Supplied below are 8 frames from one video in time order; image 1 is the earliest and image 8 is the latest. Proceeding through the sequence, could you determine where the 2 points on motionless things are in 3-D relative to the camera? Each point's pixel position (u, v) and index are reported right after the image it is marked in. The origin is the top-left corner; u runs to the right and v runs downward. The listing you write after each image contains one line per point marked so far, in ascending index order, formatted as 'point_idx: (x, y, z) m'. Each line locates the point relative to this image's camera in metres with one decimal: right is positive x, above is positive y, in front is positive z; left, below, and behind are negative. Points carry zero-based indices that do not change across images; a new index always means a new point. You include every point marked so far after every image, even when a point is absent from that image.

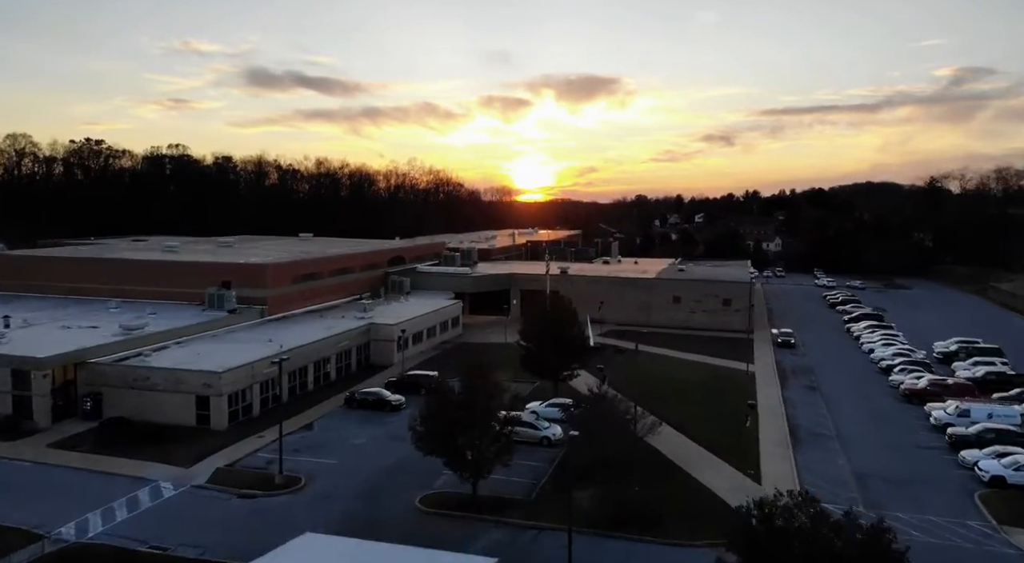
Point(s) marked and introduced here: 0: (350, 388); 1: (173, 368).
0: (-4.6, -3.0, +19.8) m
1: (-8.1, -2.1, +16.6) m
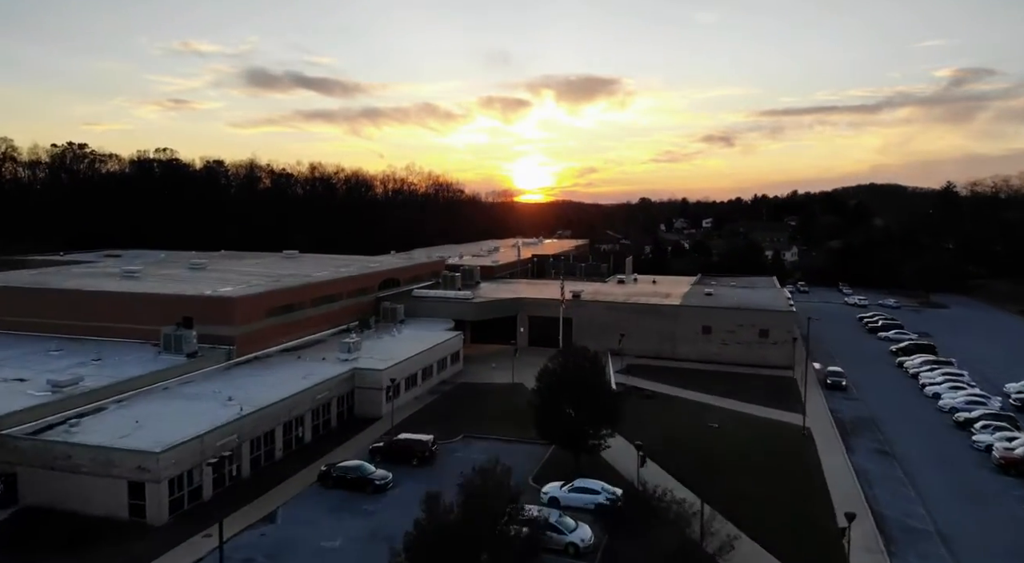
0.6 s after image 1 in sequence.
0: (-4.3, -4.0, +16.4) m
1: (-7.8, -3.1, +13.2) m
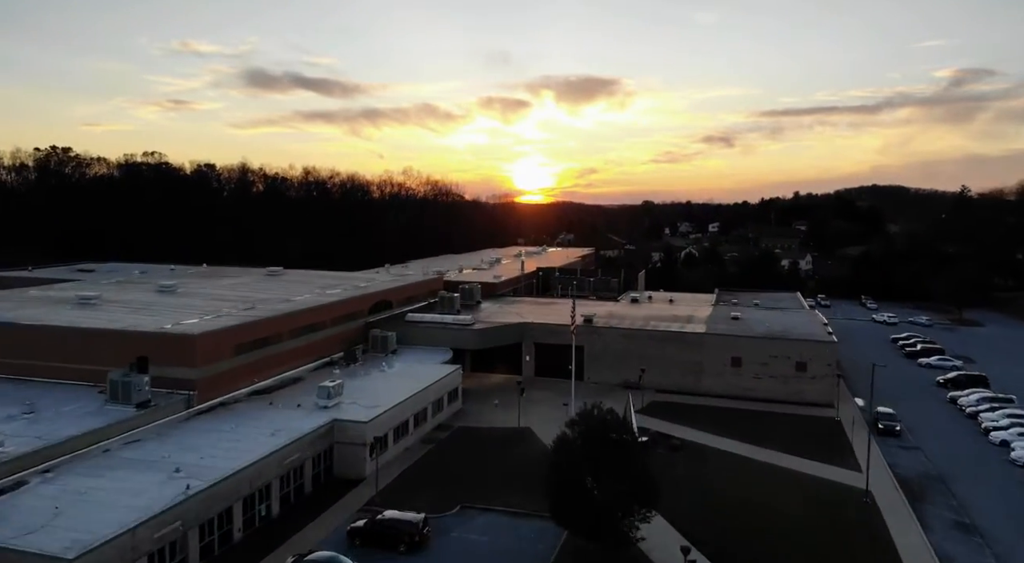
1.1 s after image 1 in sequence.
0: (-4.1, -4.9, +13.6) m
1: (-7.6, -3.9, +10.4) m
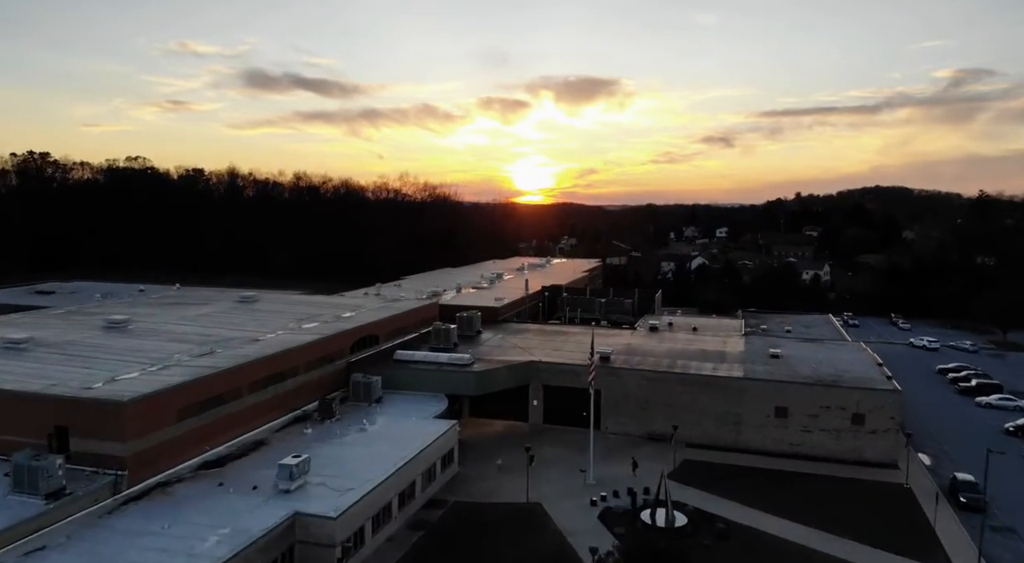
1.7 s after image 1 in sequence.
0: (-4.0, -5.9, +10.2) m
1: (-7.4, -5.0, +7.1) m
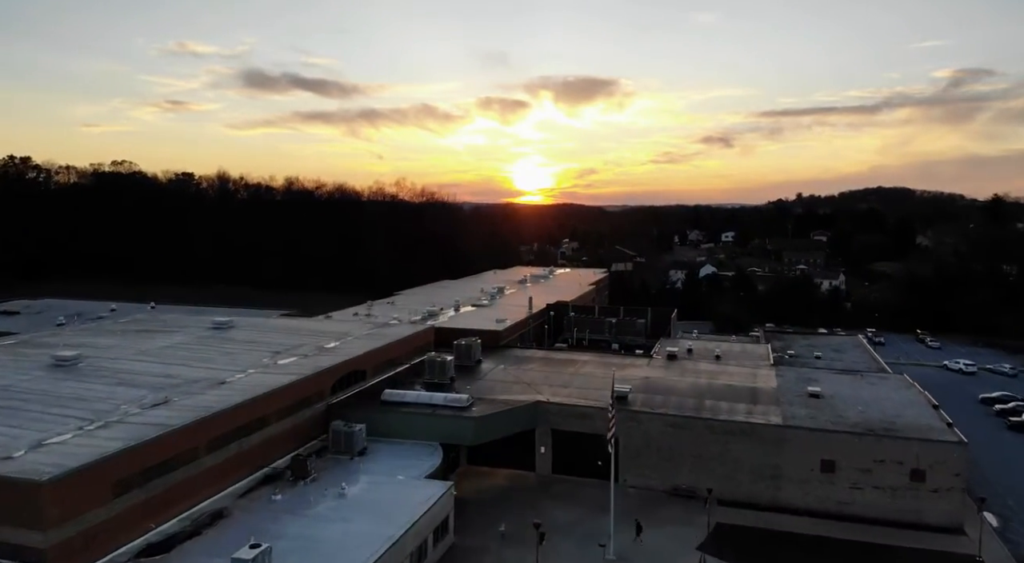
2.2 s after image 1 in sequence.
0: (-3.8, -6.7, +7.6) m
1: (-7.3, -5.8, +4.4) m
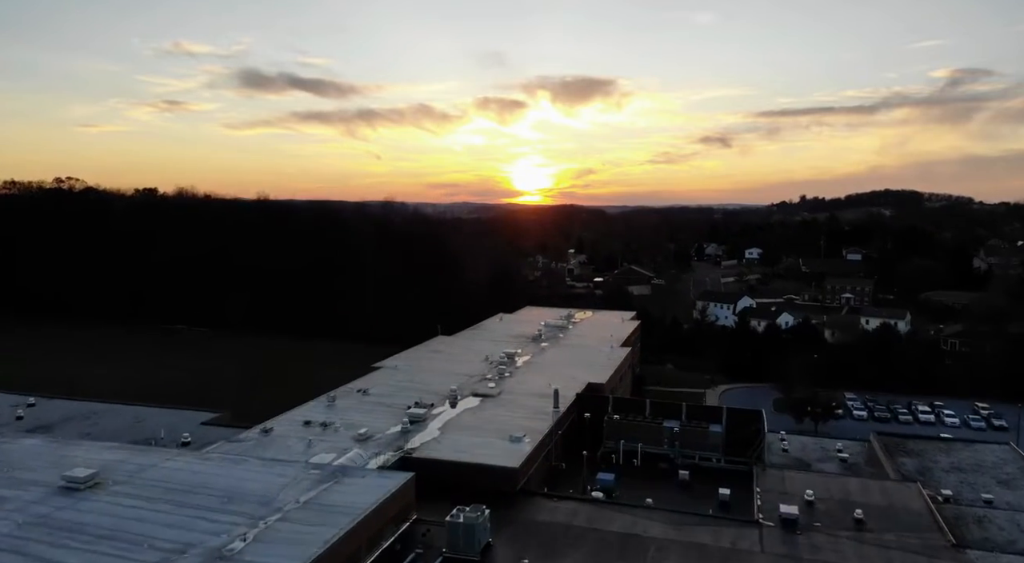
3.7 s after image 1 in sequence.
0: (-3.2, -9.6, -1.3) m
1: (-6.6, -8.6, -4.5) m
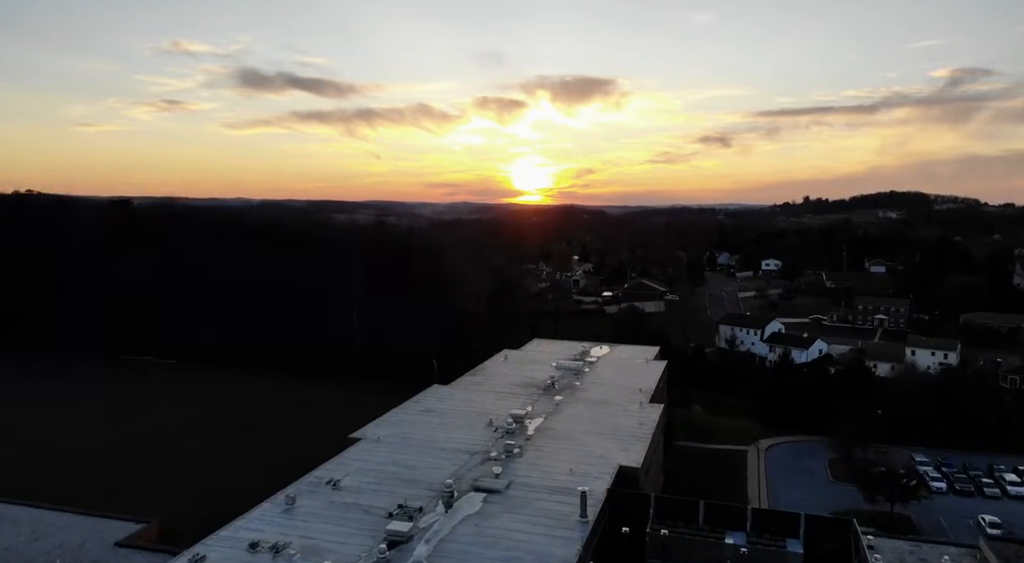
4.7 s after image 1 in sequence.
0: (-2.8, -11.3, -6.6) m
1: (-6.3, -10.4, -9.7) m
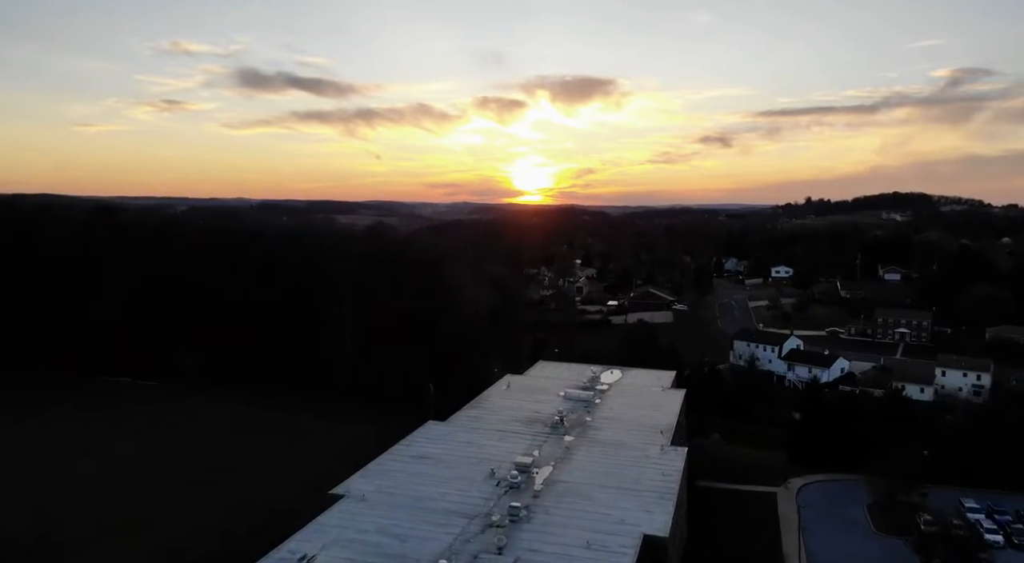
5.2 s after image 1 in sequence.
0: (-2.7, -12.3, -9.6) m
1: (-6.2, -11.3, -12.7) m
